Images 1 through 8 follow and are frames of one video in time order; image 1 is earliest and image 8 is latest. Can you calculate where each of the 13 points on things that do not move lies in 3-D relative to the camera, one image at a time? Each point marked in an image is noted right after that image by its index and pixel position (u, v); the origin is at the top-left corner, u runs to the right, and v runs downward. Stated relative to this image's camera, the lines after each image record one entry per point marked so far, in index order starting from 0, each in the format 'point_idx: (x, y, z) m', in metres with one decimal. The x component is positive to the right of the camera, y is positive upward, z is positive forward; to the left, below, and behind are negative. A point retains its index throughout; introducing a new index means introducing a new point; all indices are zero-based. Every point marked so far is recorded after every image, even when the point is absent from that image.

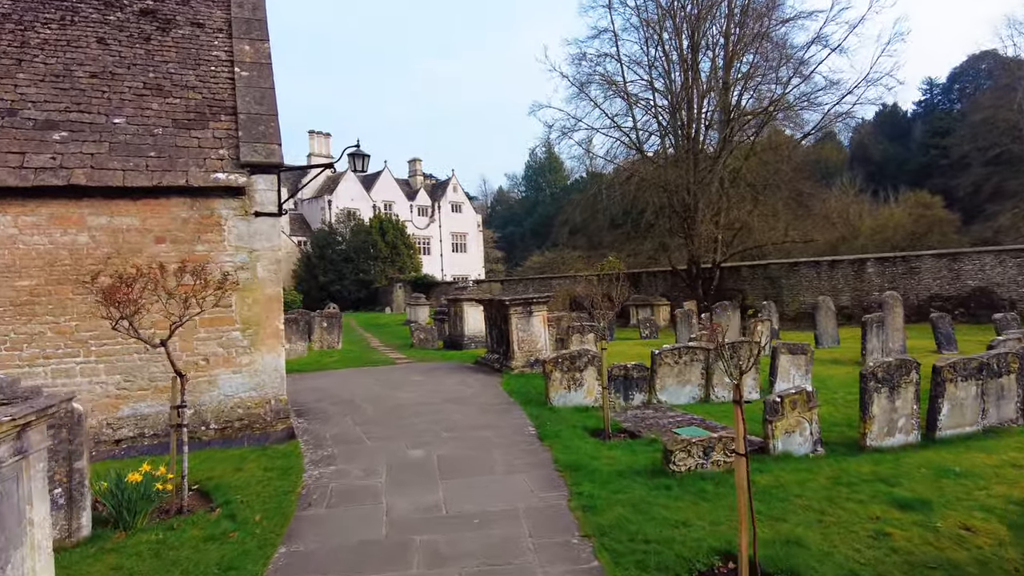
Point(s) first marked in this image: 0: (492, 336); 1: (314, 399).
0: (-0.4, -0.9, +11.8) m
1: (-2.8, -1.6, +9.1) m
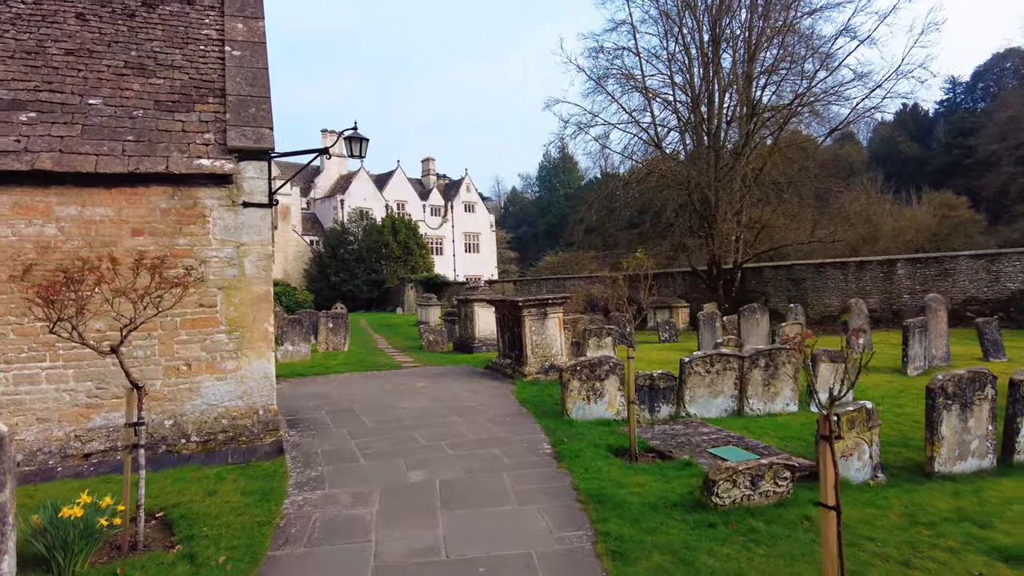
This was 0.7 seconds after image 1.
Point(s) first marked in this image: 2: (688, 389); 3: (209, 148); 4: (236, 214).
0: (-0.1, -0.9, +11.1) m
1: (-2.6, -1.6, +8.4) m
2: (+2.1, -1.2, +7.6) m
3: (-3.2, +1.5, +6.8) m
4: (-2.9, +0.8, +6.8) m
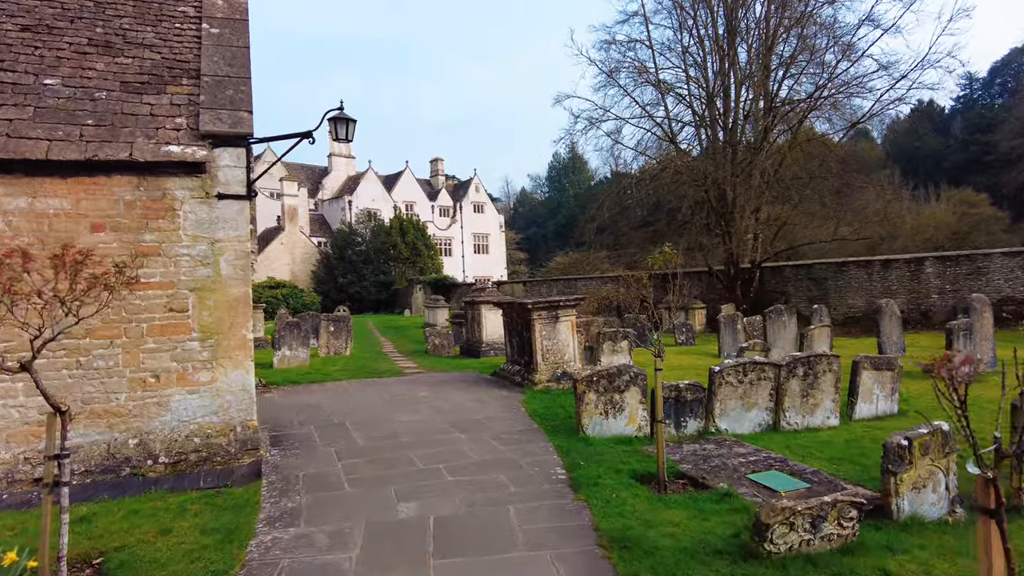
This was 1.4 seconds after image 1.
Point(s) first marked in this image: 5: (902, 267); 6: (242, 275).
0: (0.0, -0.9, +10.3) m
1: (-2.5, -1.6, +7.6) m
2: (+2.2, -1.2, +6.8) m
3: (-3.1, +1.4, +6.0) m
4: (-2.8, +0.8, +6.1) m
5: (+11.9, +0.6, +19.7) m
6: (-2.6, +0.1, +6.2) m
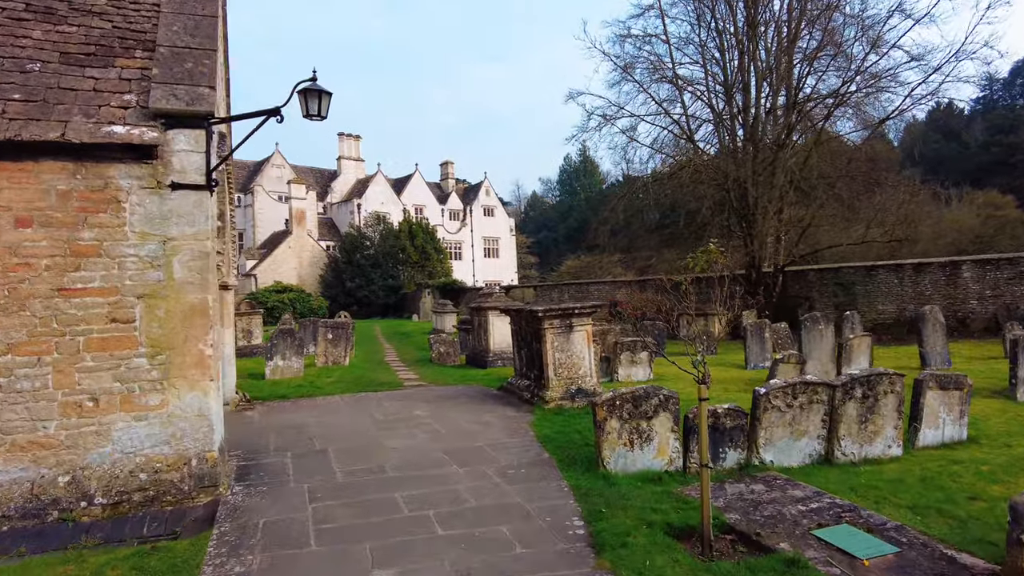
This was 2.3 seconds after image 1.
0: (+0.1, -1.0, +9.3) m
1: (-2.5, -1.7, +6.7) m
2: (+2.2, -1.3, +5.7) m
3: (-3.0, +1.4, +5.1) m
4: (-2.8, +0.7, +5.2) m
5: (+12.1, +0.5, +18.5) m
6: (-2.5, +0.1, +5.2) m
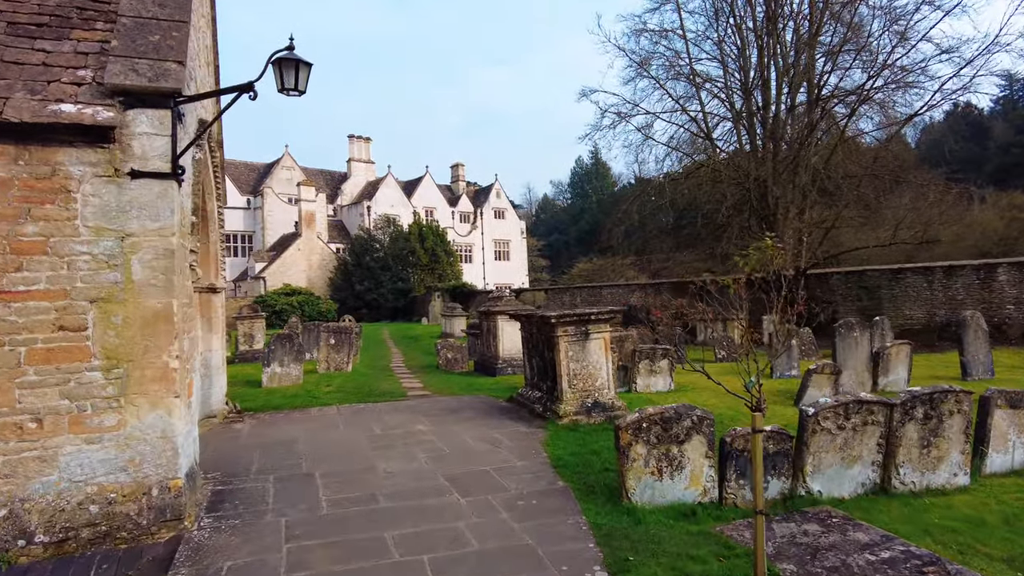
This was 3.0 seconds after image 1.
0: (+0.3, -1.0, +8.5) m
1: (-2.4, -1.7, +6.0) m
2: (+2.3, -1.3, +5.0) m
3: (-3.0, +1.4, +4.4) m
4: (-2.7, +0.7, +4.5) m
5: (+12.4, +0.4, +17.6) m
6: (-2.5, +0.1, +4.5) m
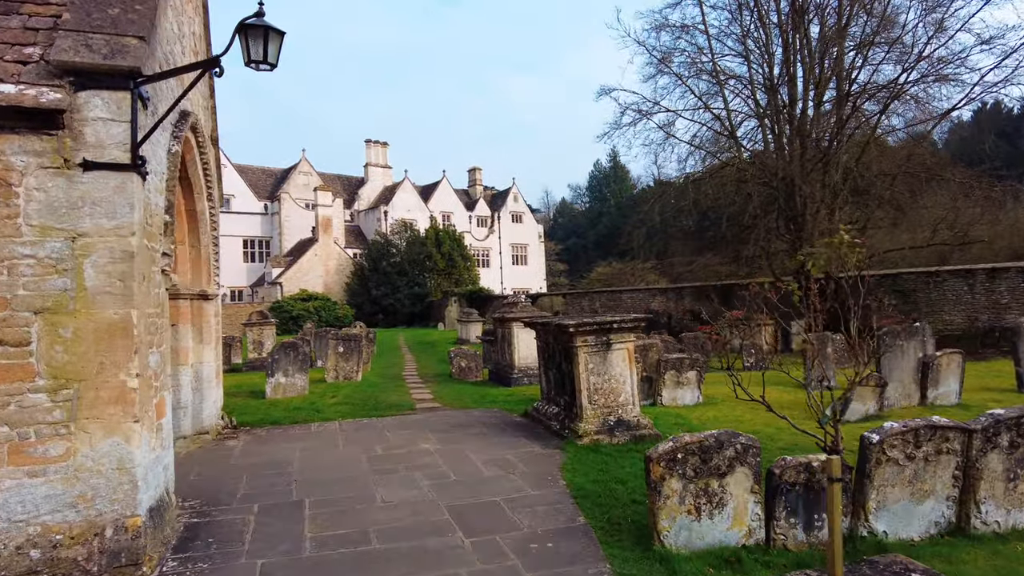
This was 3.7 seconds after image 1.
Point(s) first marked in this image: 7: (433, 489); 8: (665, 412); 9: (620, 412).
0: (+0.4, -1.1, +7.9) m
1: (-2.3, -1.7, +5.4) m
2: (+2.4, -1.3, +4.2) m
3: (-2.9, +1.3, +3.9) m
4: (-2.7, +0.6, +3.9) m
5: (+12.9, +0.3, +16.6) m
6: (-2.4, 0.0, +3.9) m
7: (-0.7, -1.7, +5.4) m
8: (+2.1, -1.7, +9.0) m
9: (+1.2, -1.3, +7.0) m
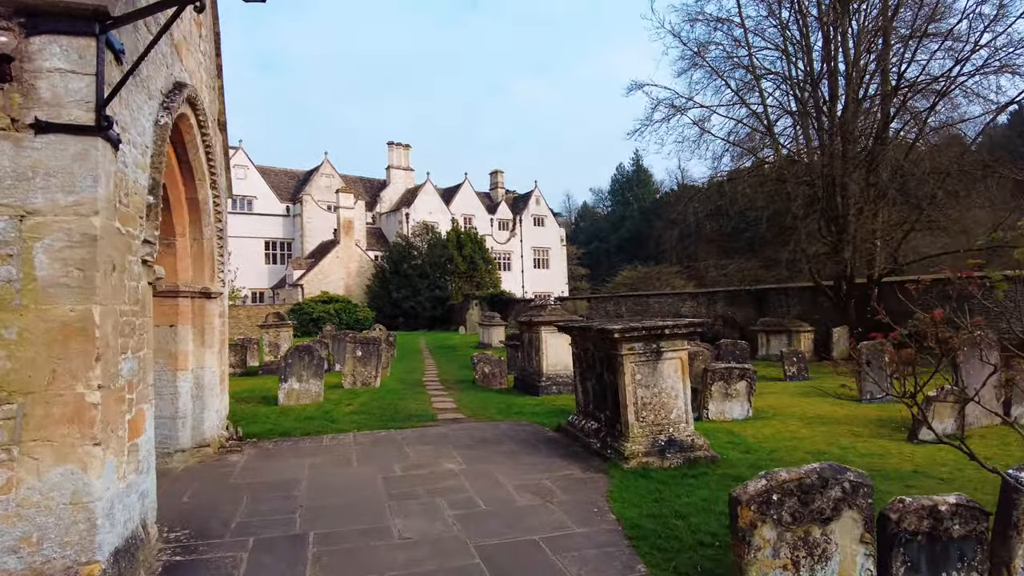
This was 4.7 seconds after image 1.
0: (+0.8, -1.1, +7.0) m
1: (-2.0, -1.7, +4.6) m
2: (+2.6, -1.3, +3.3) m
3: (-2.7, +1.4, +3.1) m
4: (-2.4, +0.7, +3.1) m
5: (+13.5, +0.1, +15.3) m
6: (-2.1, 0.0, +3.2) m
7: (-0.4, -1.6, +4.6) m
8: (+2.5, -1.7, +8.1) m
9: (+1.5, -1.3, +6.1) m
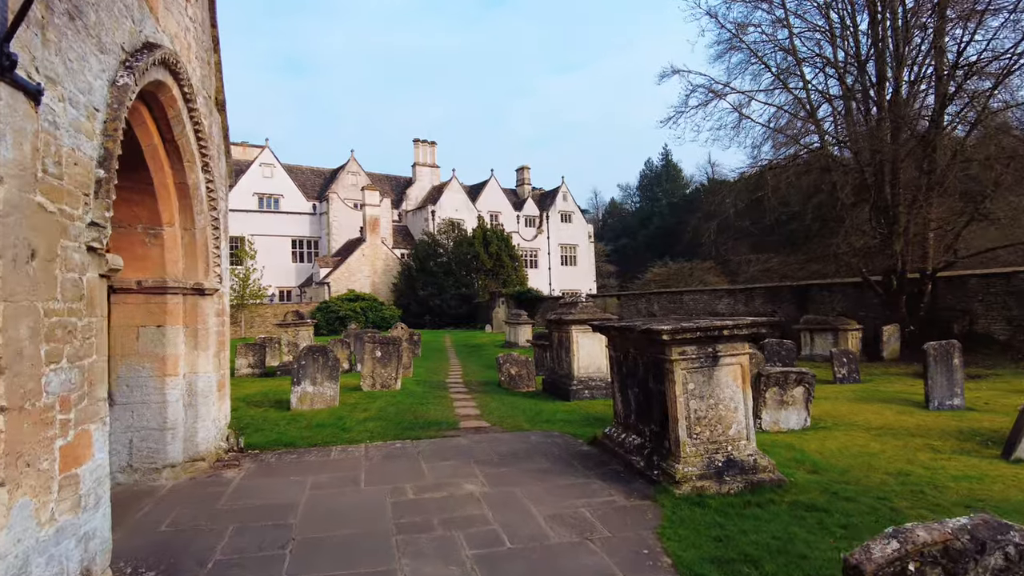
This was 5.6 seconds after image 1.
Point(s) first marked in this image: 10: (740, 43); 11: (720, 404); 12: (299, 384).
0: (+1.1, -1.0, +6.1) m
1: (-1.8, -1.7, +3.8) m
2: (+2.7, -1.3, +2.3) m
3: (-2.5, +1.4, +2.4) m
4: (-2.3, +0.7, +2.4) m
5: (+14.1, +0.3, +13.9) m
6: (-2.0, +0.1, +2.4) m
7: (-0.2, -1.6, +3.7) m
8: (+2.8, -1.7, +7.1) m
9: (+1.7, -1.3, +5.2) m
10: (+6.6, +7.0, +18.7) m
11: (+1.7, -0.9, +5.2) m
12: (-3.3, -1.5, +10.2) m
